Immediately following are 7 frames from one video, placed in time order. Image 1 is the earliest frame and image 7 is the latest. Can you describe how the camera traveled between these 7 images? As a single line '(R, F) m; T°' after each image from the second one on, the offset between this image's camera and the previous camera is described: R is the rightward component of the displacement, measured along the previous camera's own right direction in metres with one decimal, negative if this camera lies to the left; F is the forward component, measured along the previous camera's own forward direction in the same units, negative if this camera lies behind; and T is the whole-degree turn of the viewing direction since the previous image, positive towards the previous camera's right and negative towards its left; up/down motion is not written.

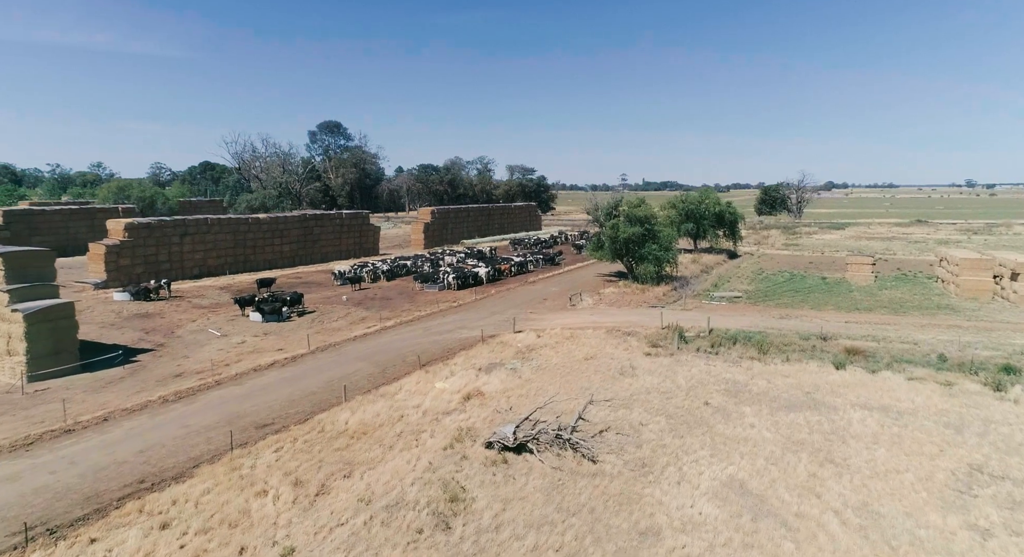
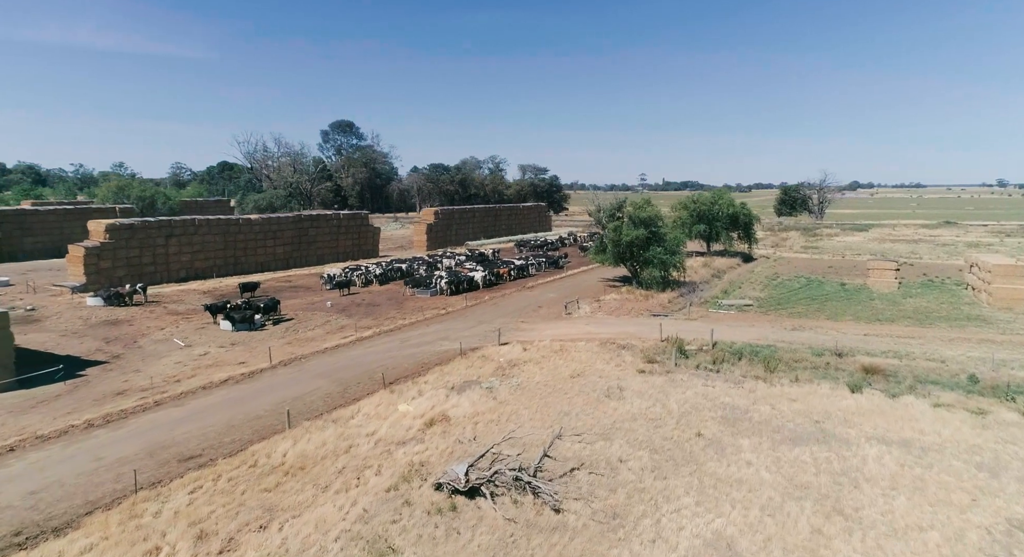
(+1.3, +2.1) m; -2°
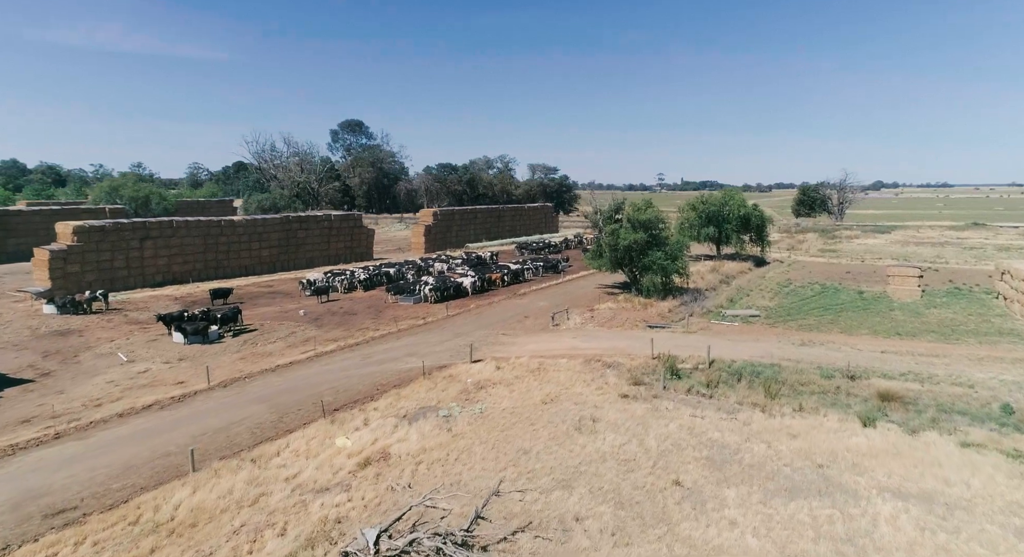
(+1.6, +2.4) m; -2°
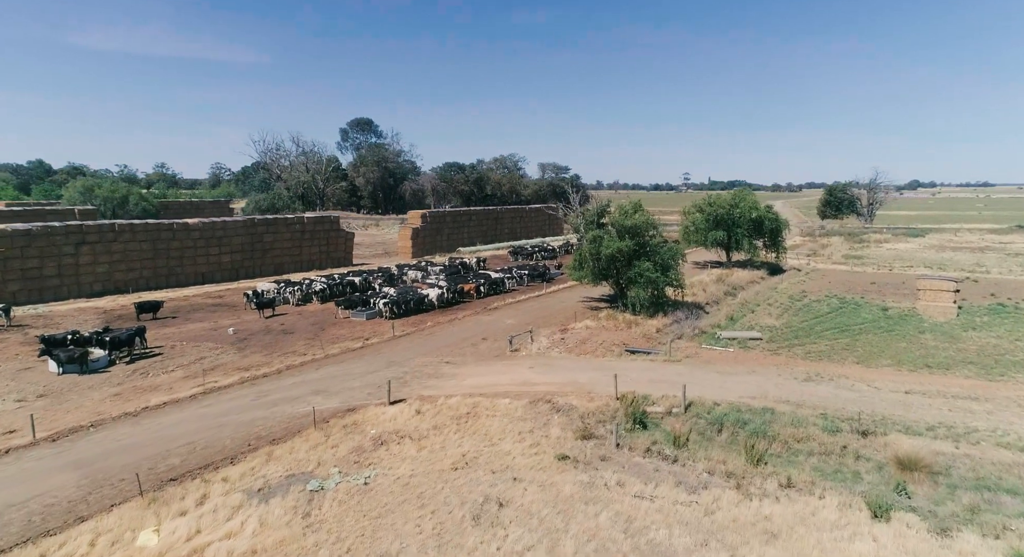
(+2.9, +4.3) m; -2°
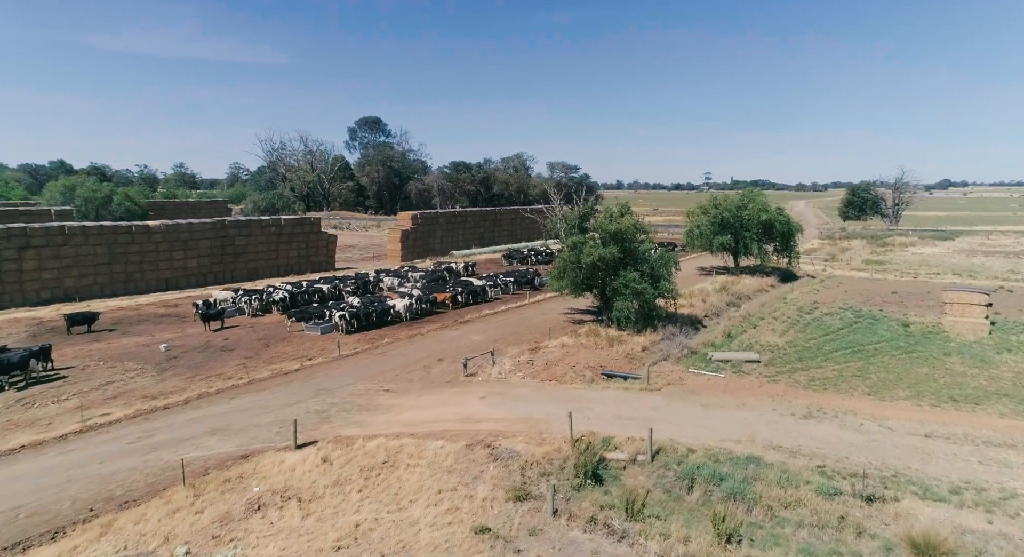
(+2.2, +3.2) m; -2°
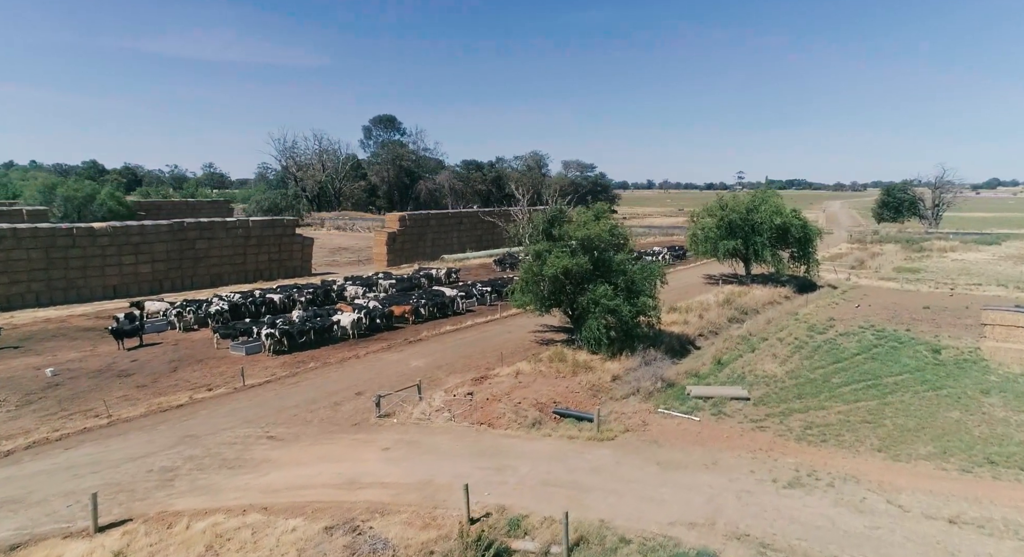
(+3.0, +4.0) m; -3°
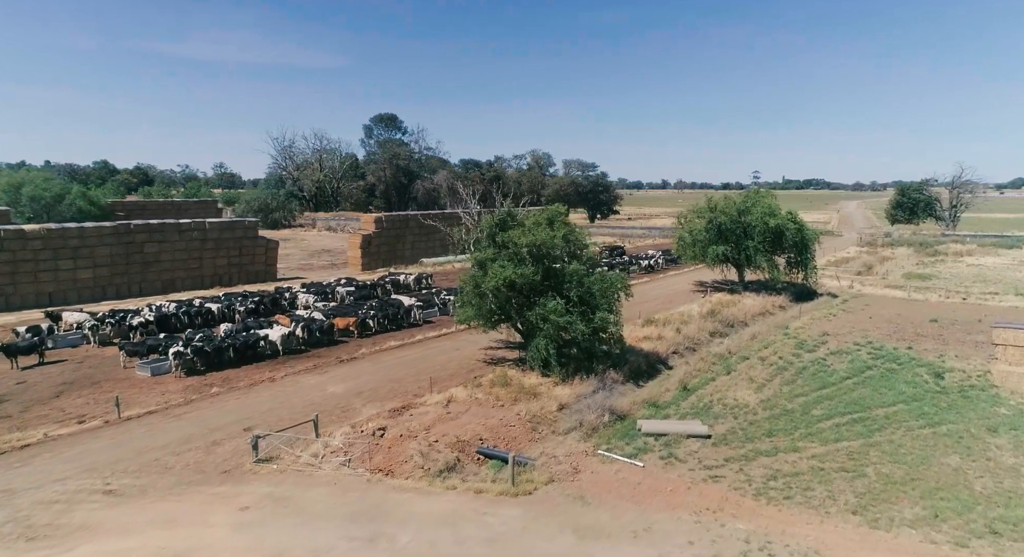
(+2.6, +2.9) m; -1°
